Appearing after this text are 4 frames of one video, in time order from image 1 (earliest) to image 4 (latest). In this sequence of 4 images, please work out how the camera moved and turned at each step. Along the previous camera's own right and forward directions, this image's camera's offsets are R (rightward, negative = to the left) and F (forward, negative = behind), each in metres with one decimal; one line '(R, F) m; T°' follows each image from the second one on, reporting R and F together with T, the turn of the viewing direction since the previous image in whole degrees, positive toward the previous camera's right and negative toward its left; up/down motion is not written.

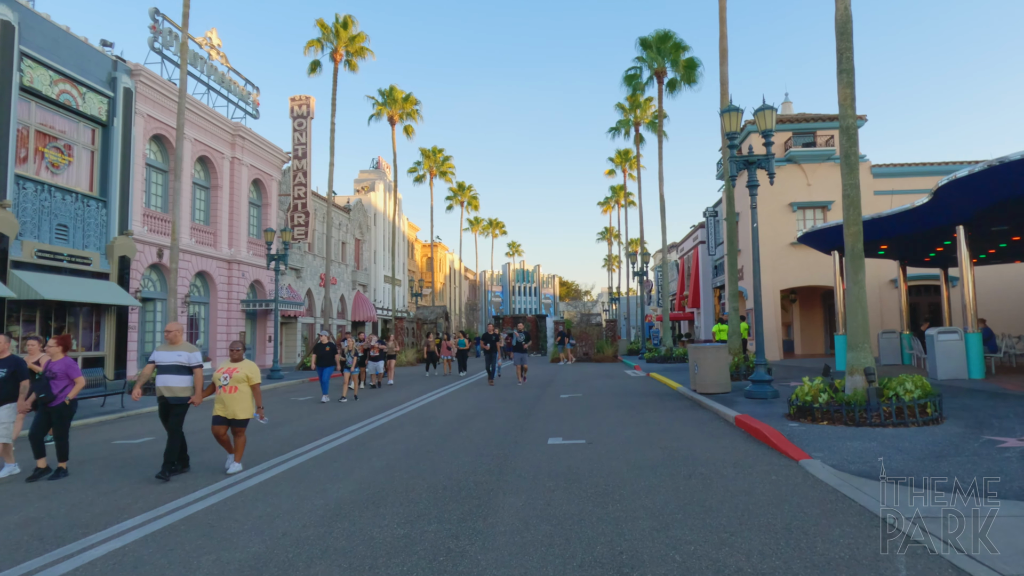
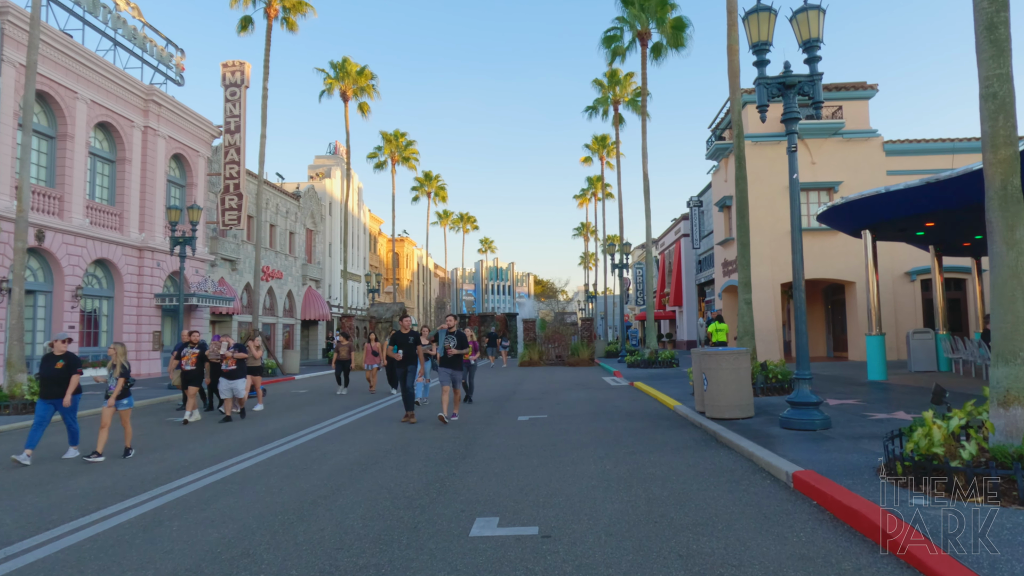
(+0.7, +4.4) m; +2°
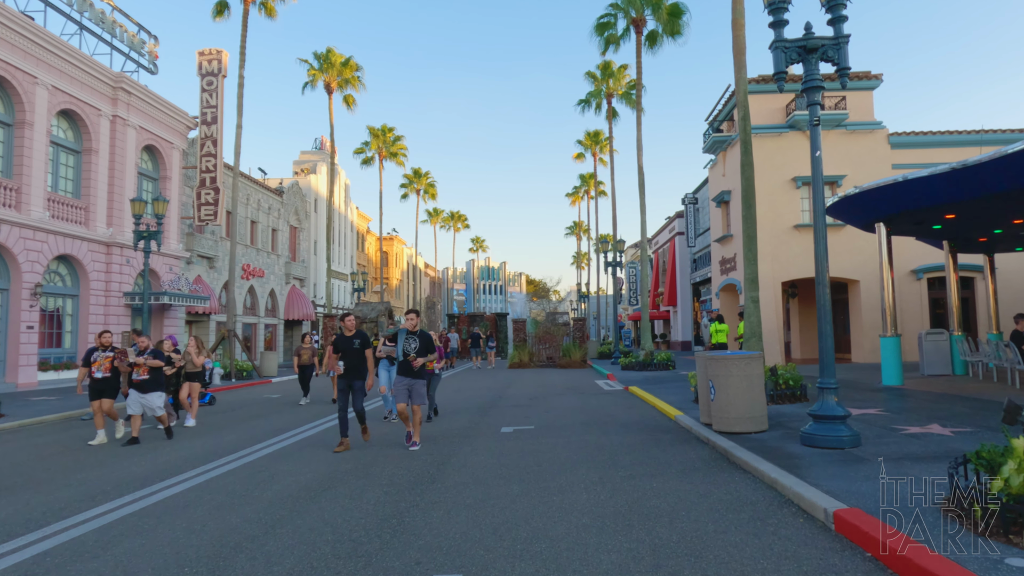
(+0.2, +1.3) m; +1°
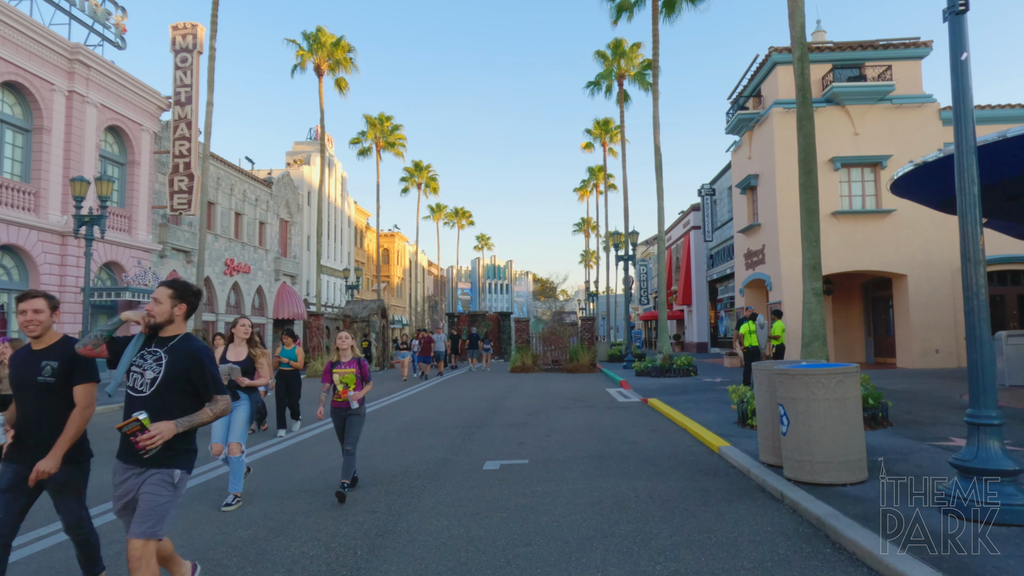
(+0.3, +2.9) m; -1°
